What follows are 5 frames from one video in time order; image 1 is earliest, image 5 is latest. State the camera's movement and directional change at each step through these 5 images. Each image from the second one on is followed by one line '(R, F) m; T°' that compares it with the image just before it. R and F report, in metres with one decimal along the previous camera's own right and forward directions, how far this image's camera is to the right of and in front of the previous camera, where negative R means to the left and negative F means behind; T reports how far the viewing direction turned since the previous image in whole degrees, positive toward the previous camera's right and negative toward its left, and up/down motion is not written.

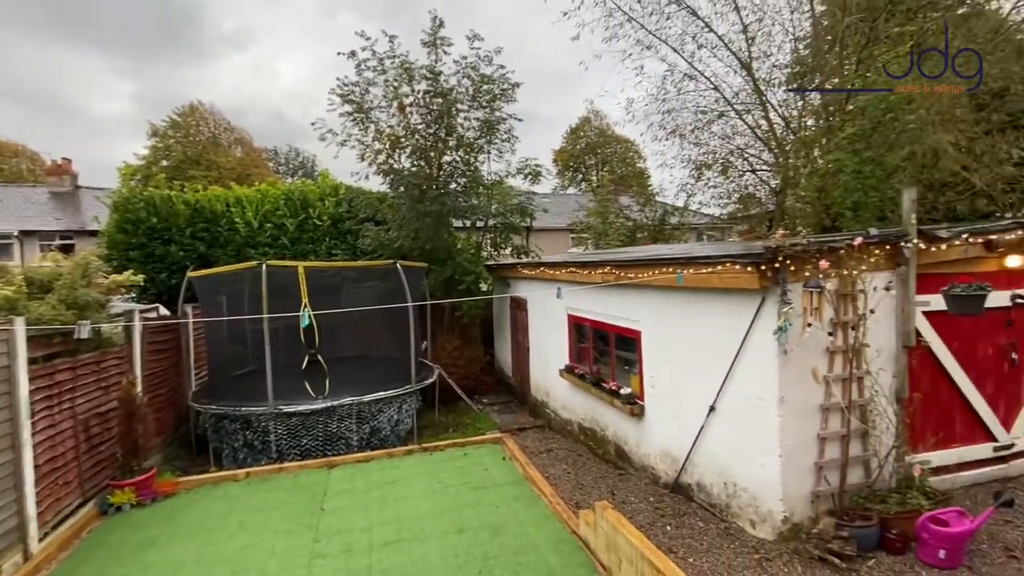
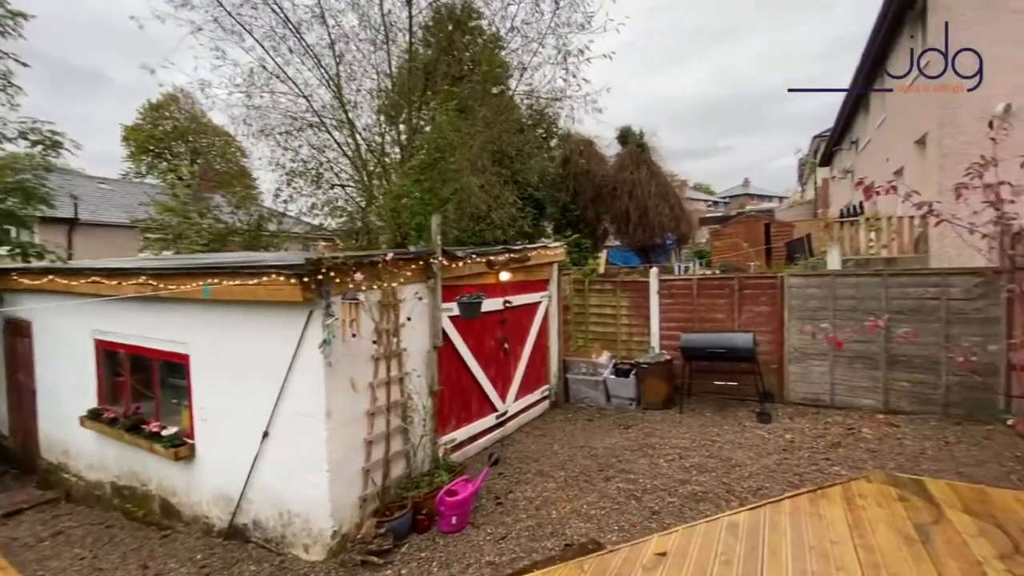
(+0.6, +0.1) m; +44°
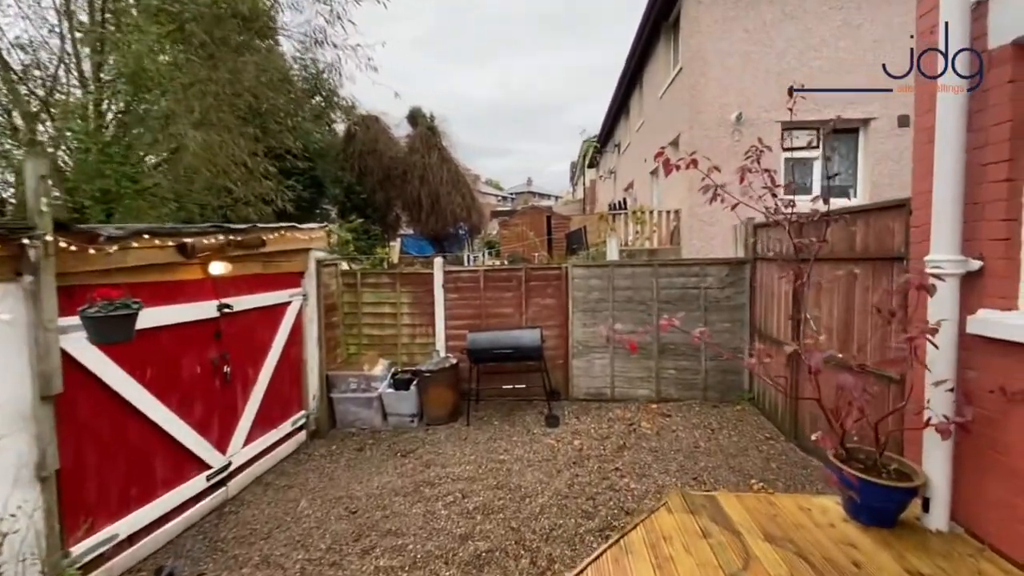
(+0.6, +1.2) m; +24°
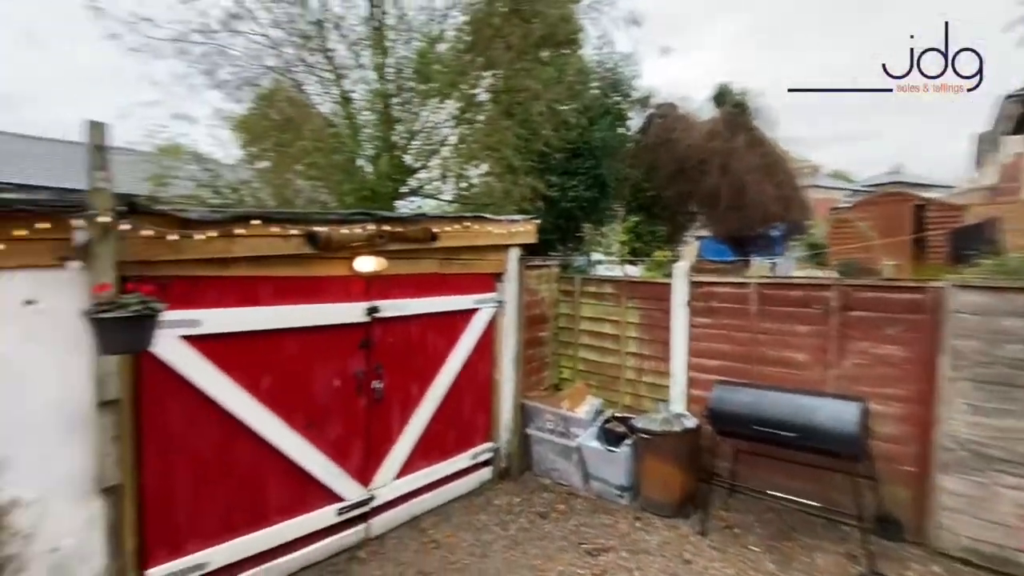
(+0.3, +1.9) m; -36°
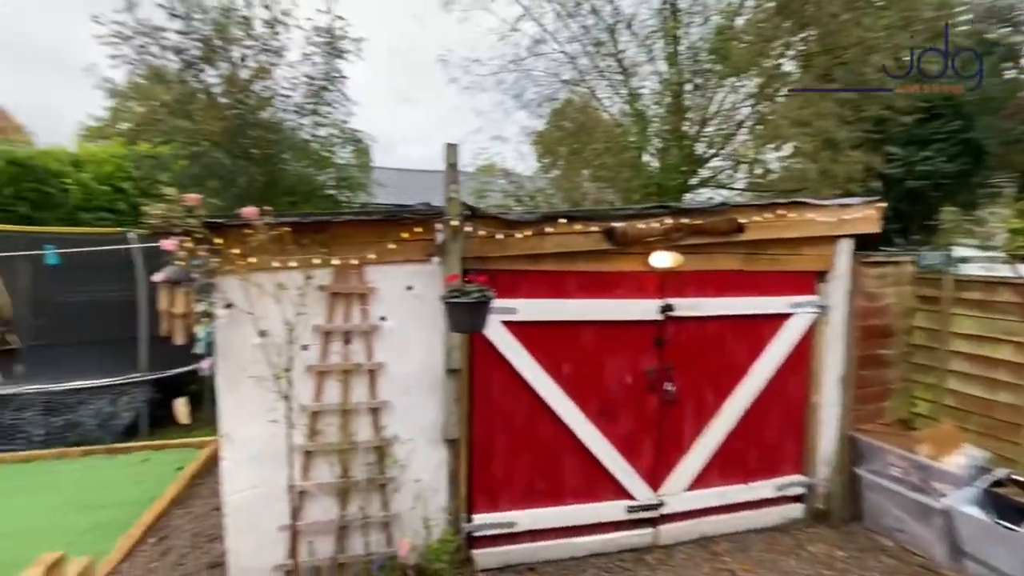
(-0.2, +0.1) m; -32°
